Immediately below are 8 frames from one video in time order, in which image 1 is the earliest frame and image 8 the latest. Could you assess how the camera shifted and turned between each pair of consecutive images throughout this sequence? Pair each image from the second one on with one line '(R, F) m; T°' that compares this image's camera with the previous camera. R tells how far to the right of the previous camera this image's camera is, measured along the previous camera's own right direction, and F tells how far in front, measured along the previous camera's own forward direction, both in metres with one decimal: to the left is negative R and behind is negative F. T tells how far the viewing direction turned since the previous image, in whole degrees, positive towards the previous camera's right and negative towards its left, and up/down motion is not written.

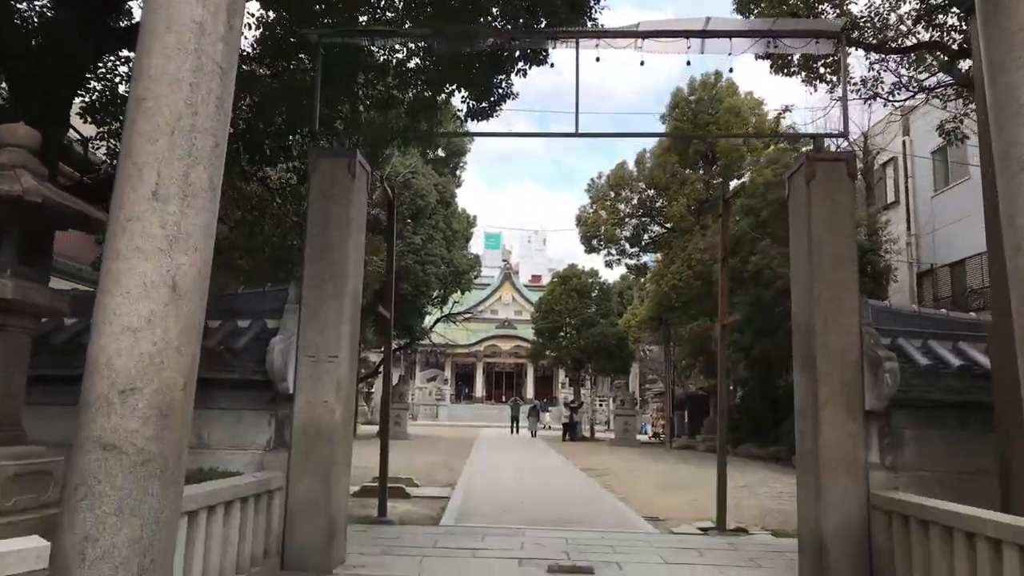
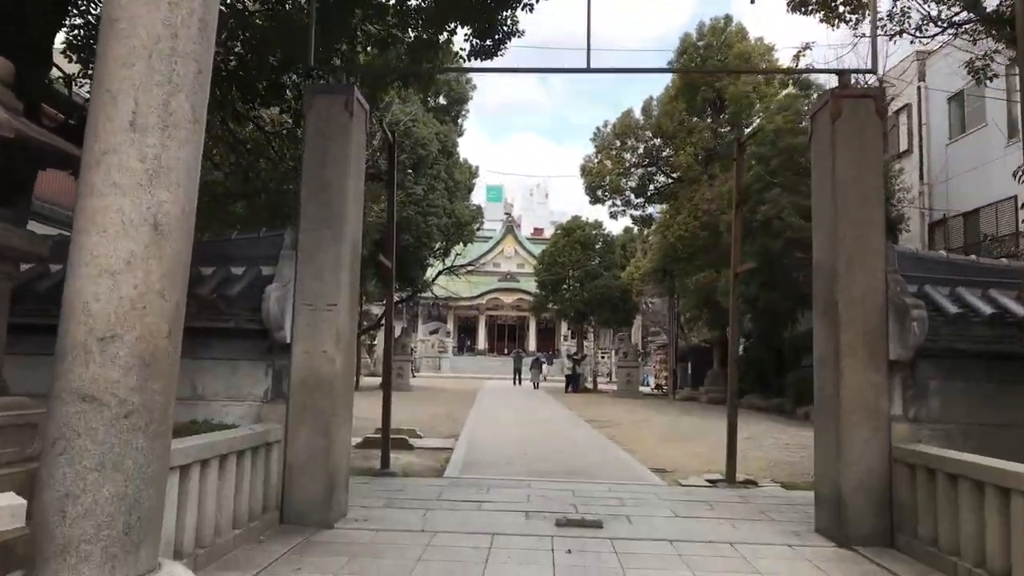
(0.0, +0.2) m; 0°
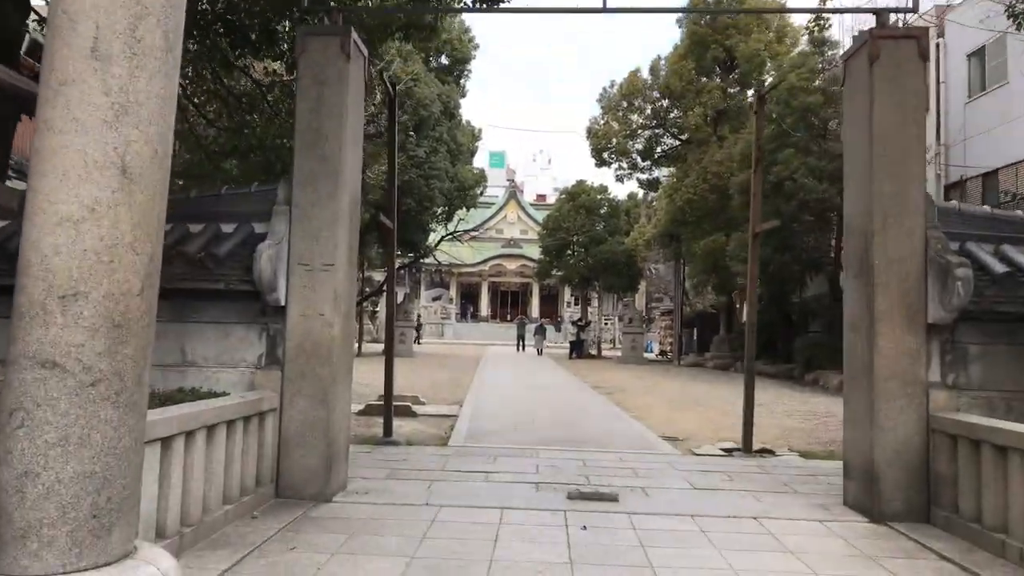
(0.0, +0.3) m; 0°
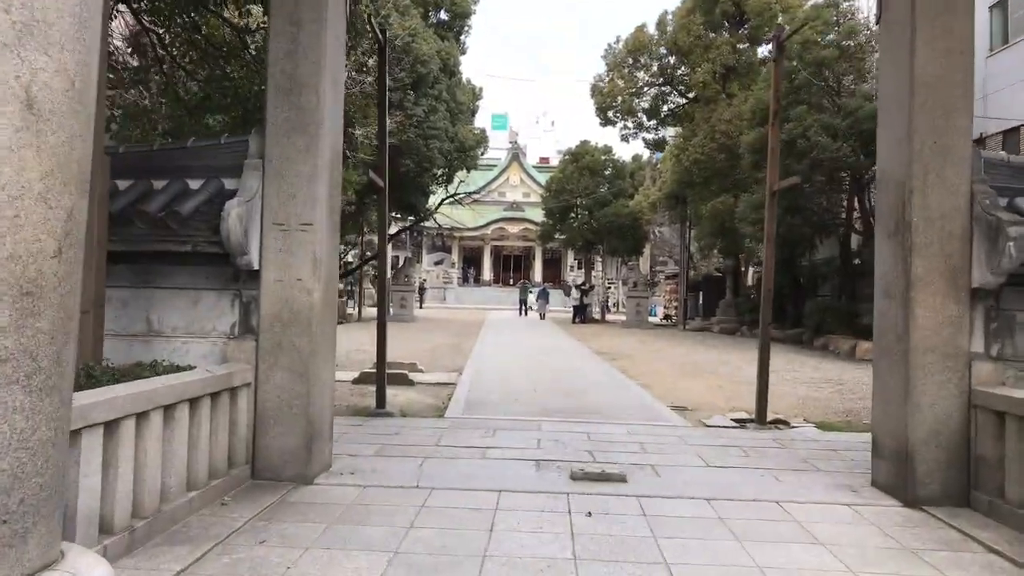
(0.0, +0.4) m; 0°
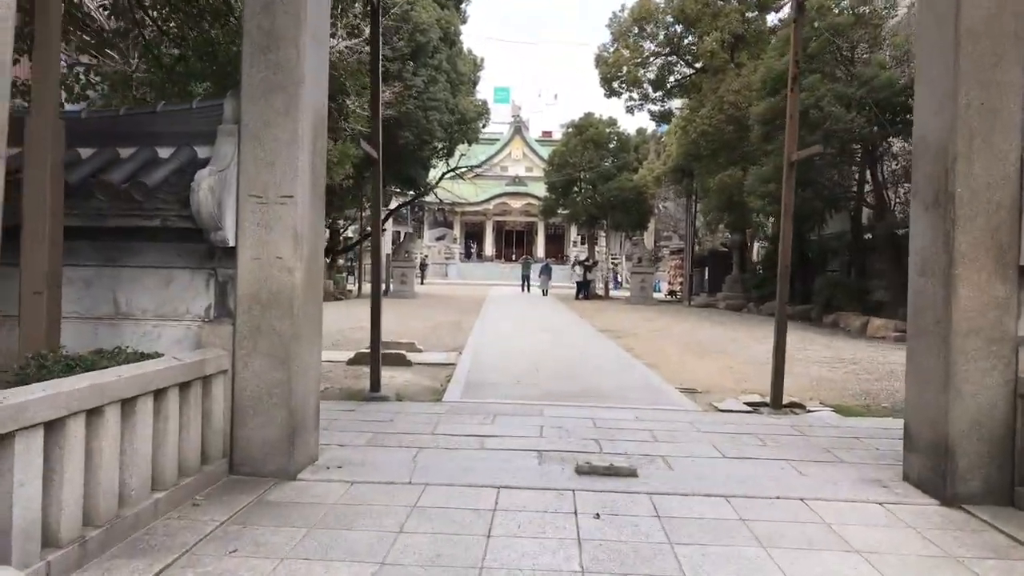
(0.0, +0.4) m; 0°
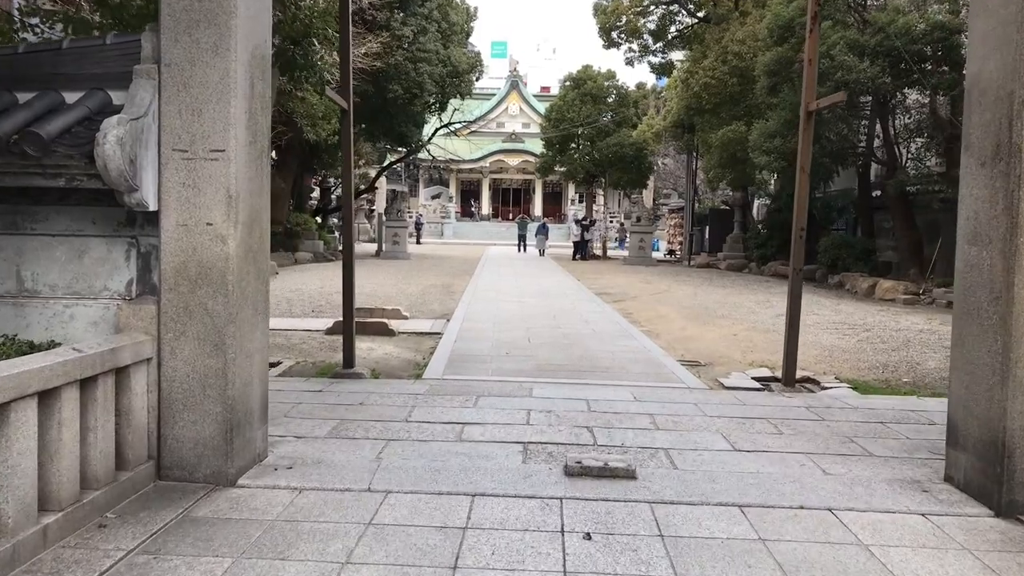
(+0.1, +0.6) m; 0°
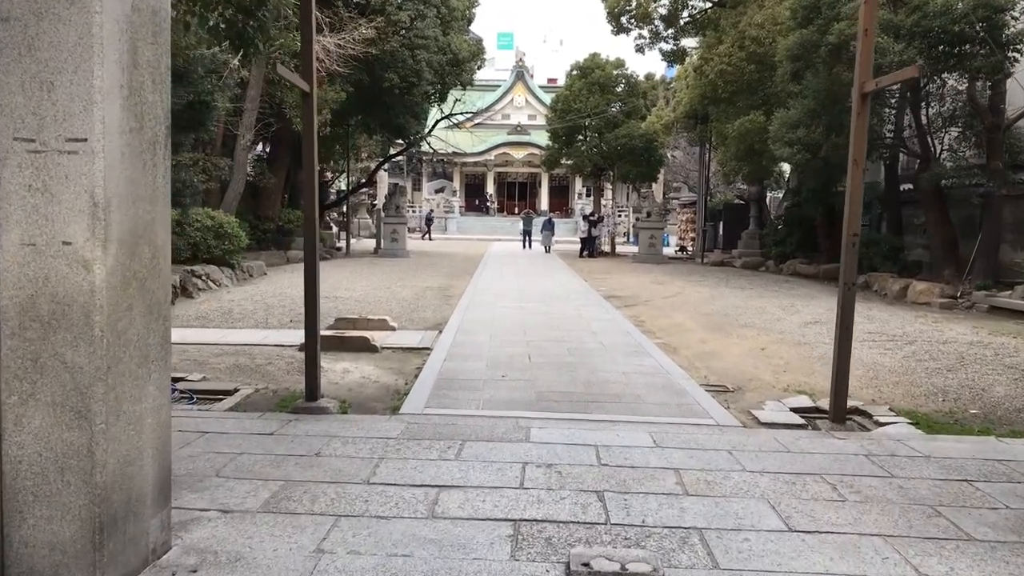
(+0.1, +0.9) m; -1°
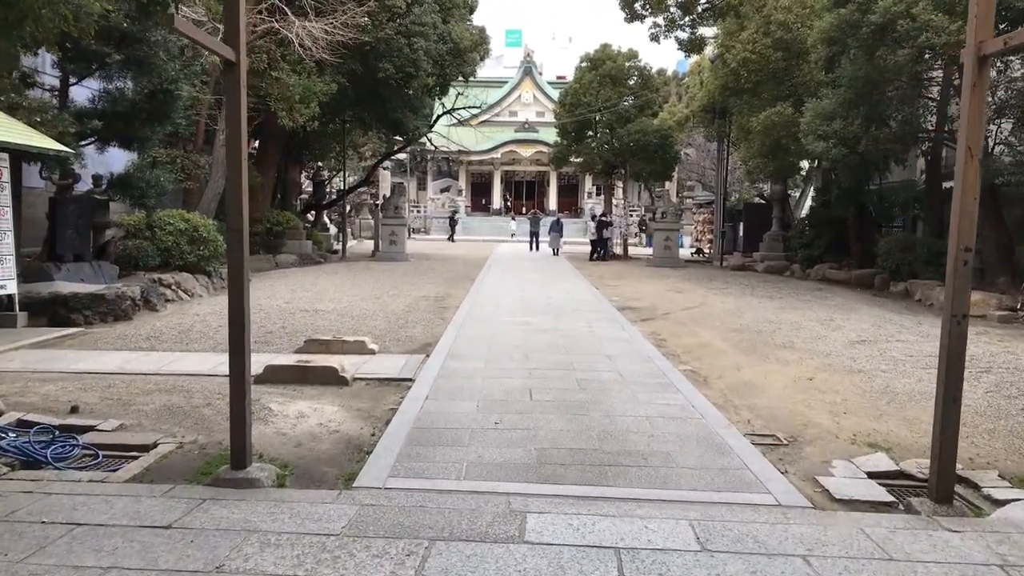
(+0.1, +1.2) m; -1°
